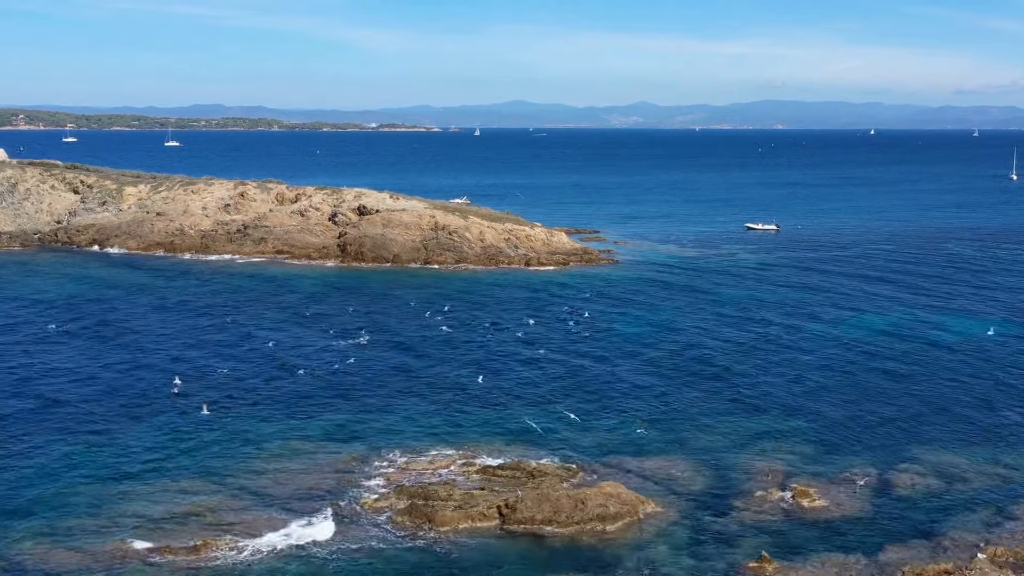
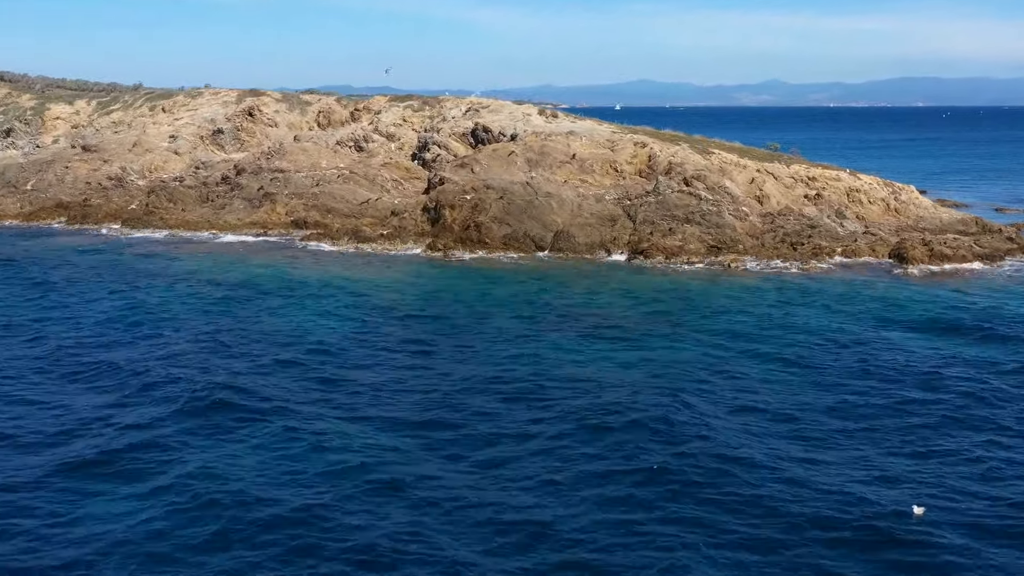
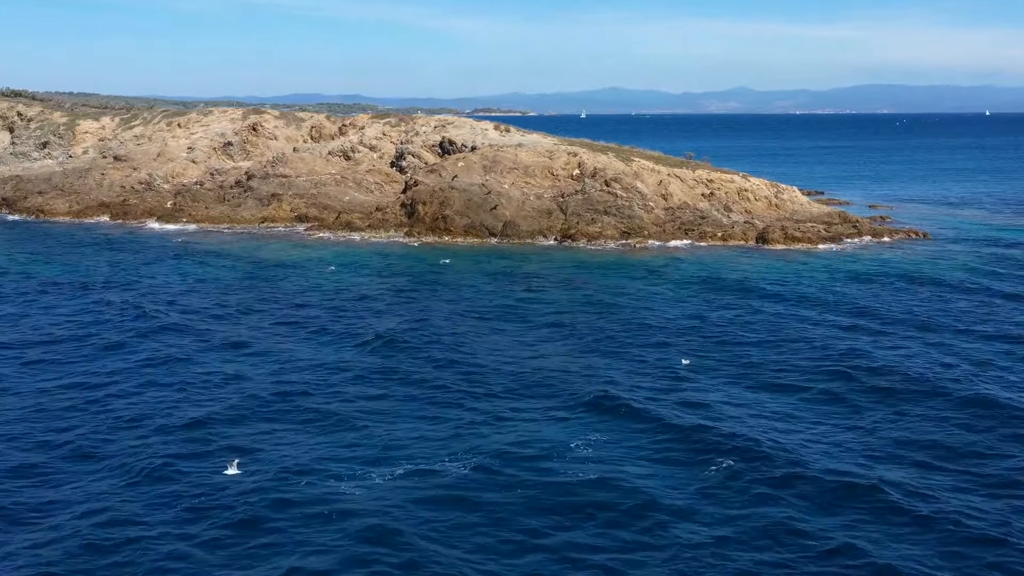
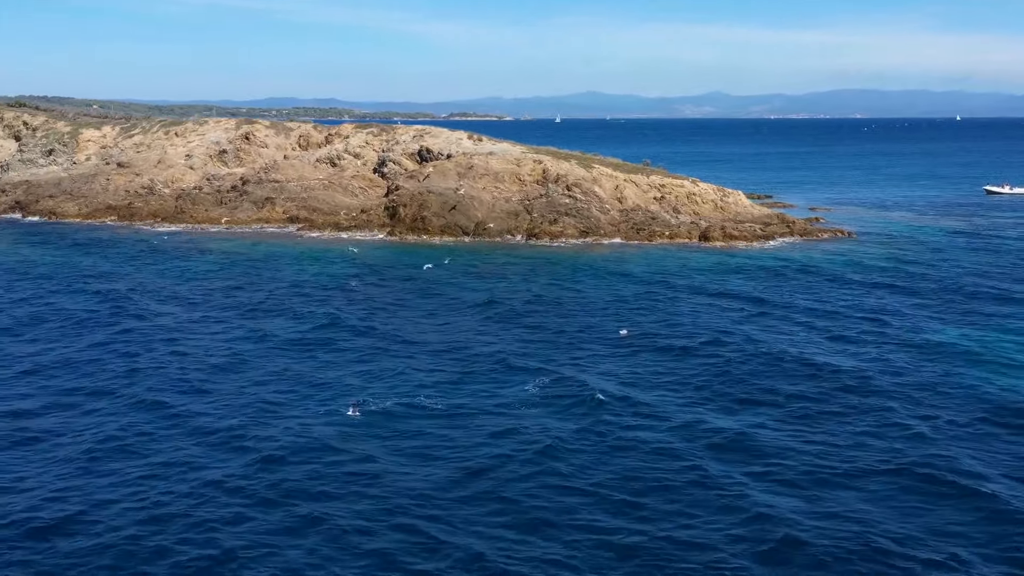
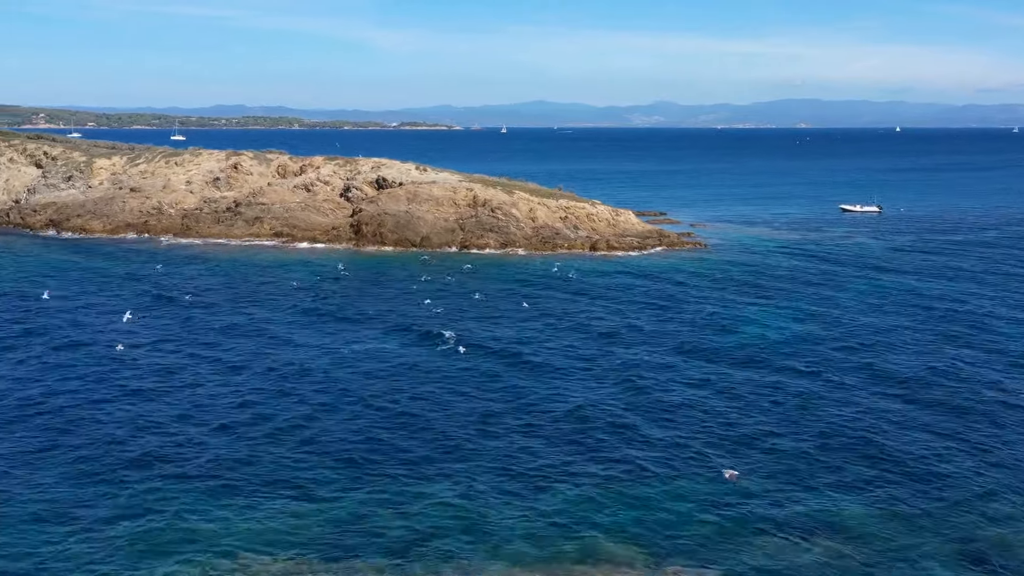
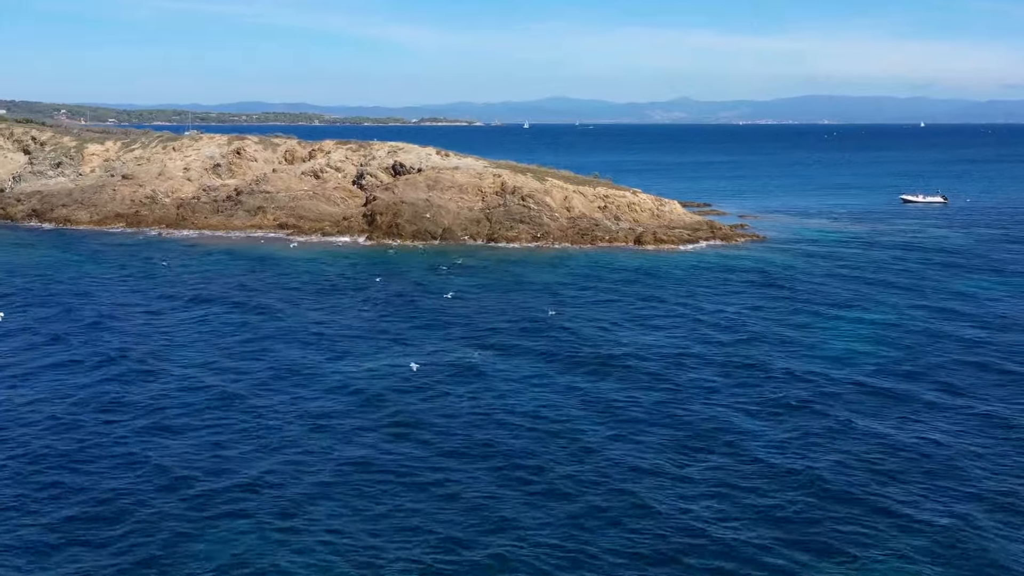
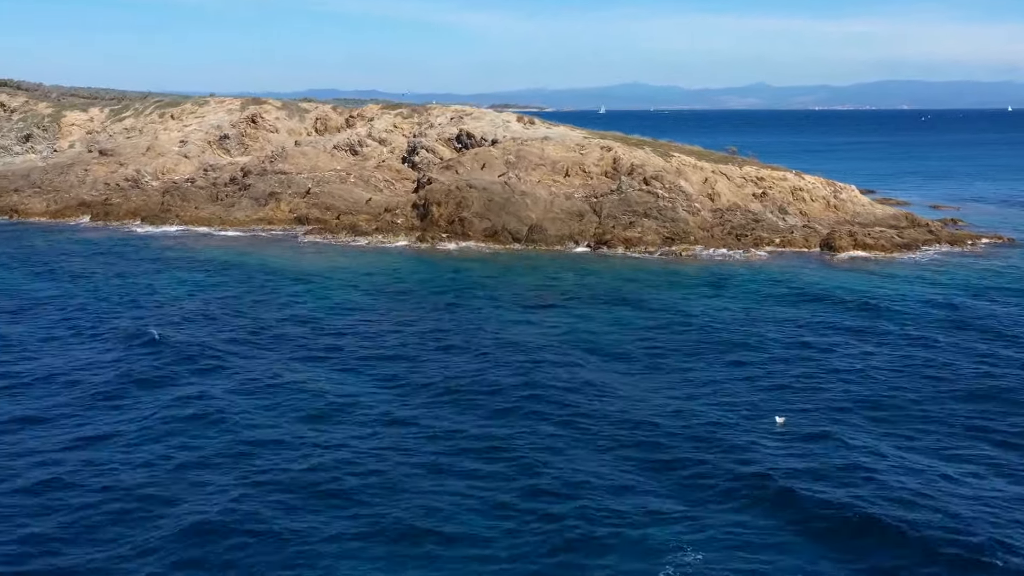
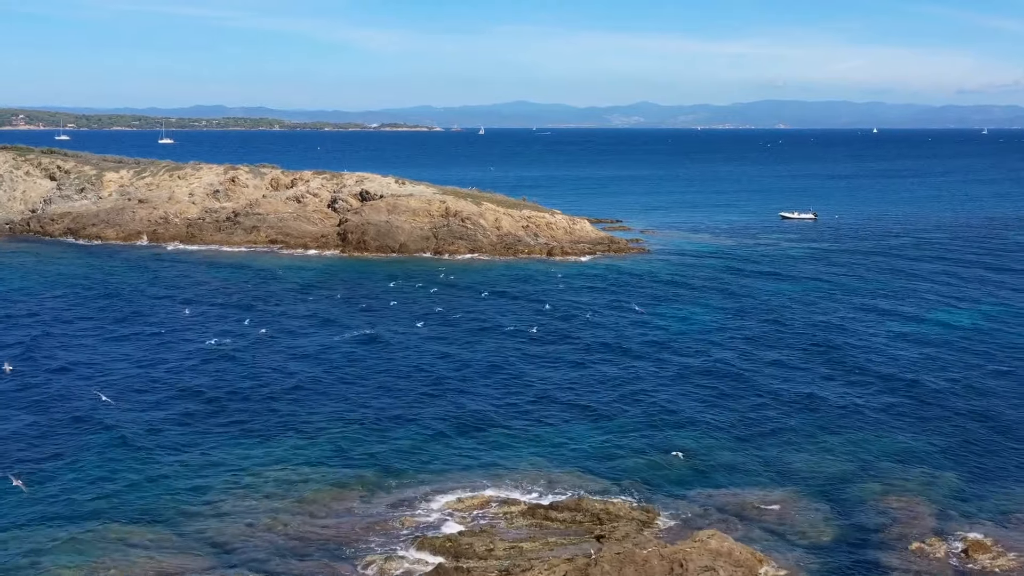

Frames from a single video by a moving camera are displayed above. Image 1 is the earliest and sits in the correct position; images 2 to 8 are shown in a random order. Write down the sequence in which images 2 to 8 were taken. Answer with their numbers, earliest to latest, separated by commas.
8, 5, 6, 4, 3, 7, 2
